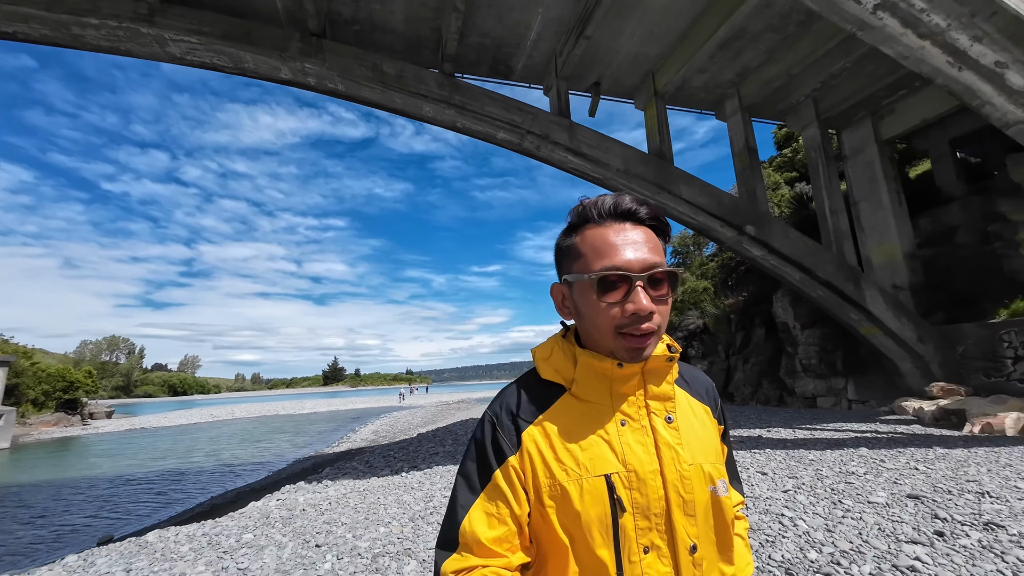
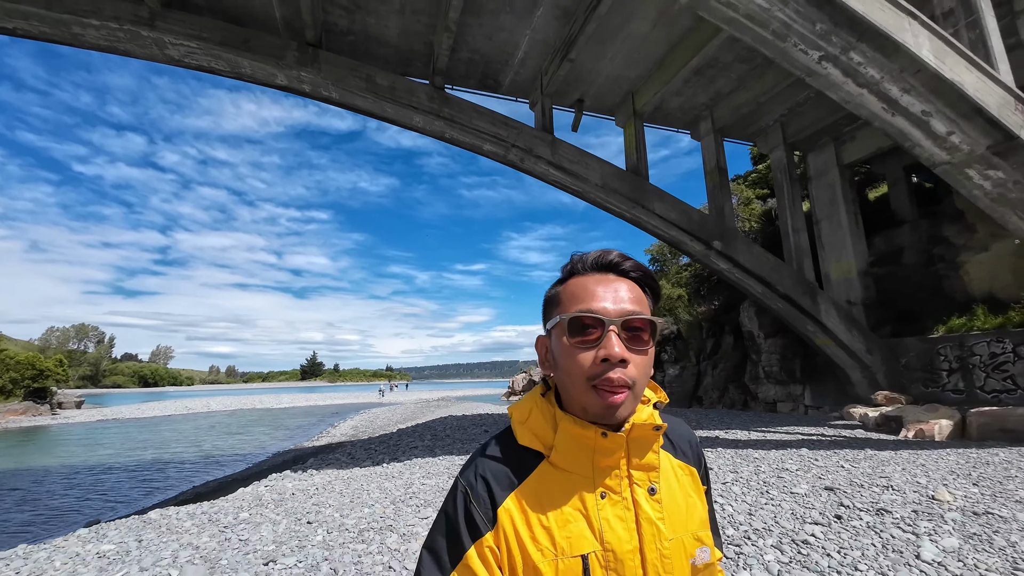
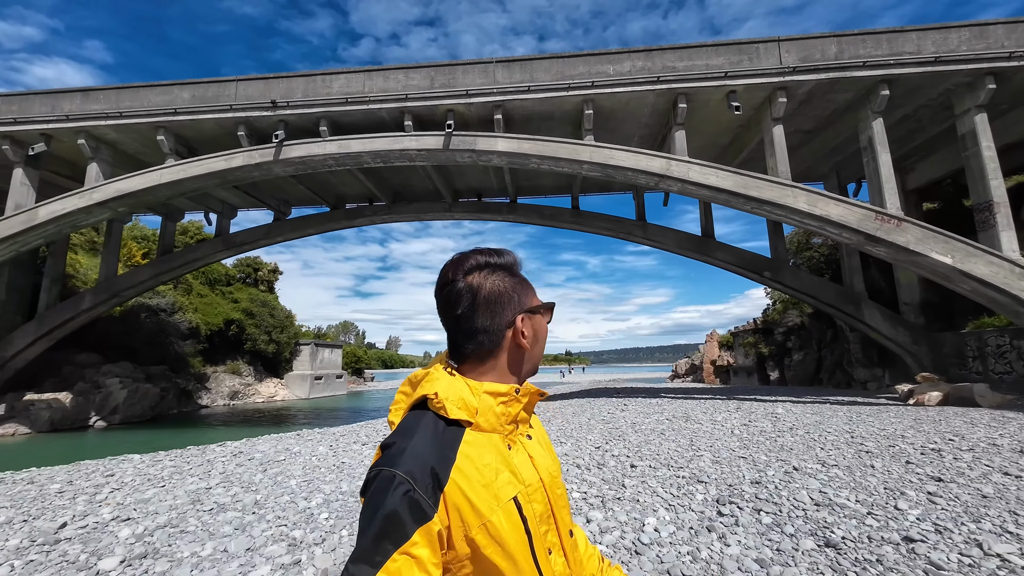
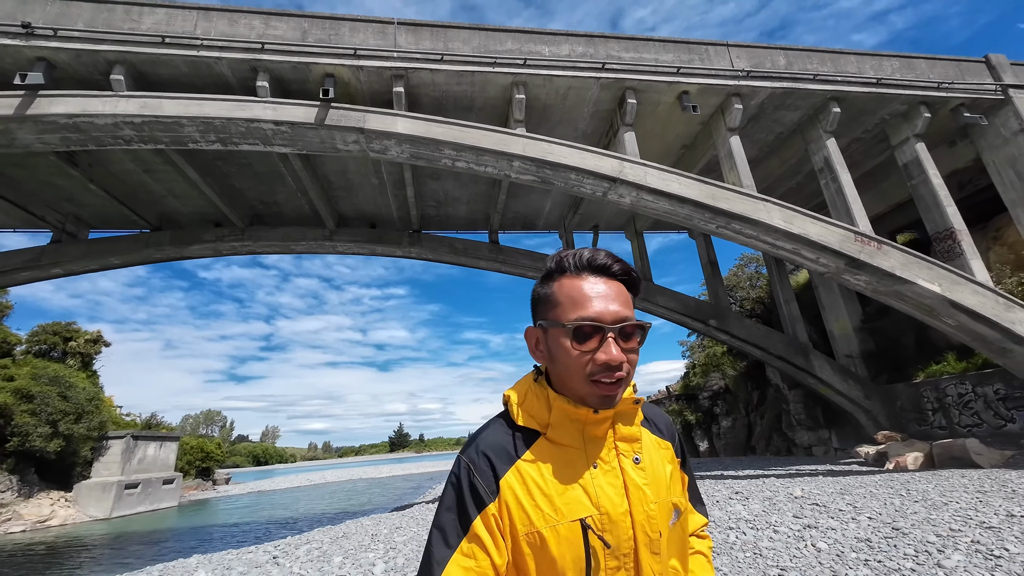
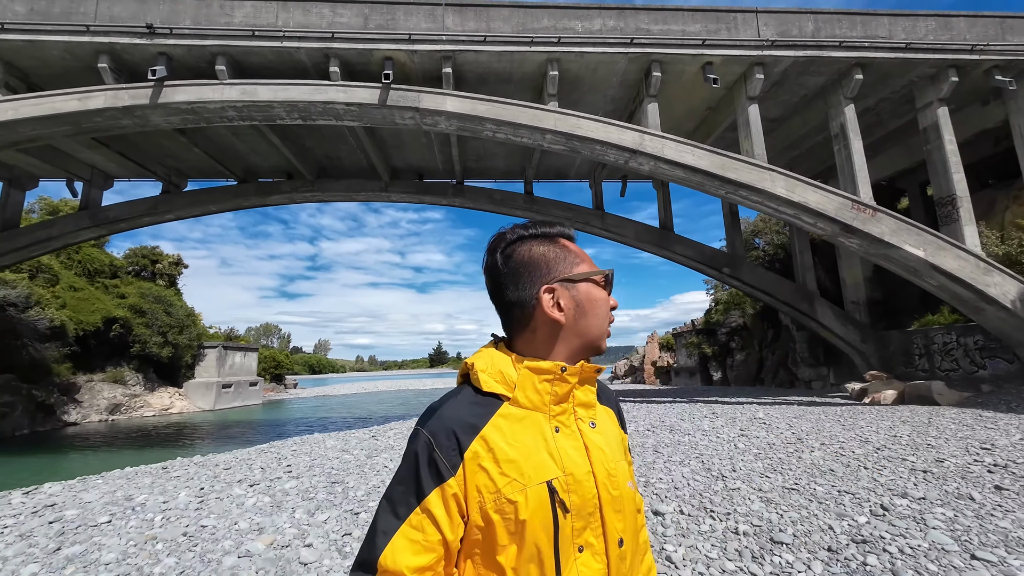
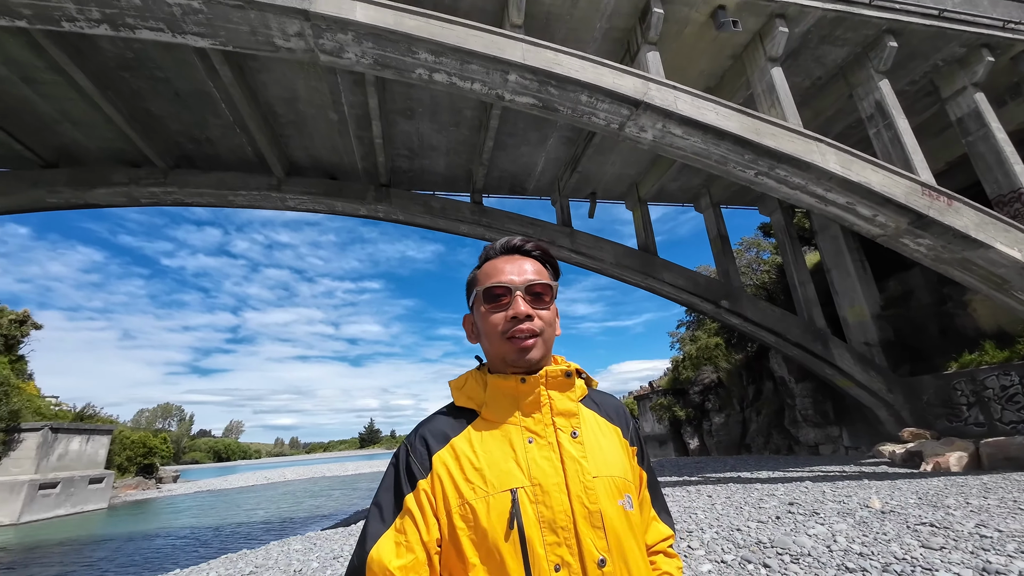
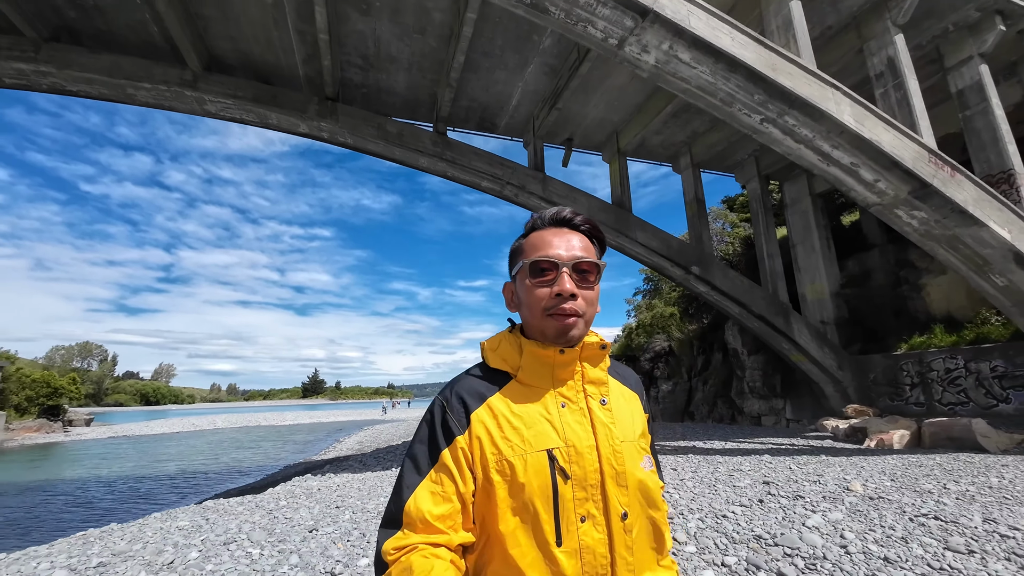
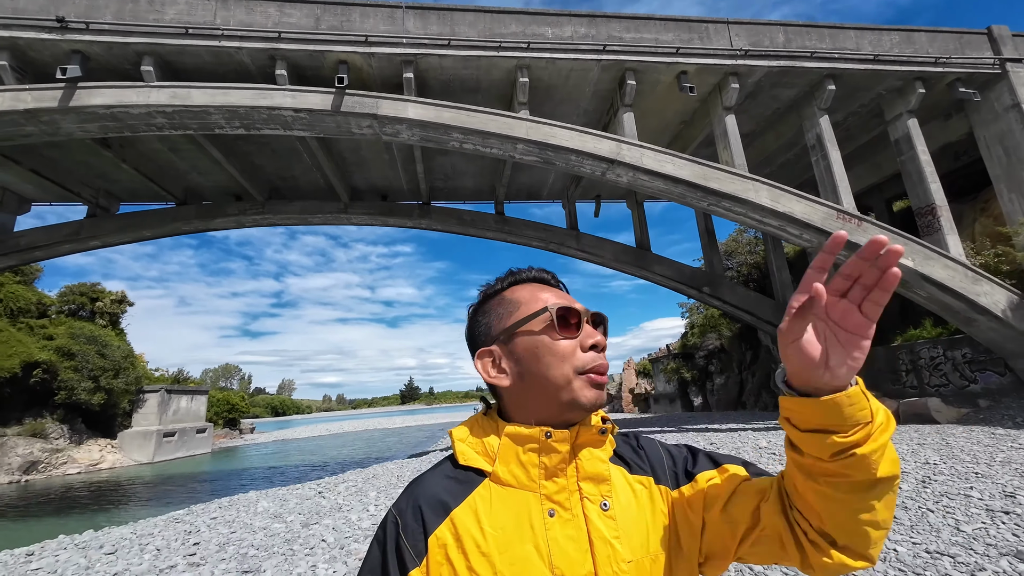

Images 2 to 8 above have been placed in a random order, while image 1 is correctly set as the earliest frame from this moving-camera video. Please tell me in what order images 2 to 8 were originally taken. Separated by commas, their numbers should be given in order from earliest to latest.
2, 7, 6, 4, 8, 5, 3
